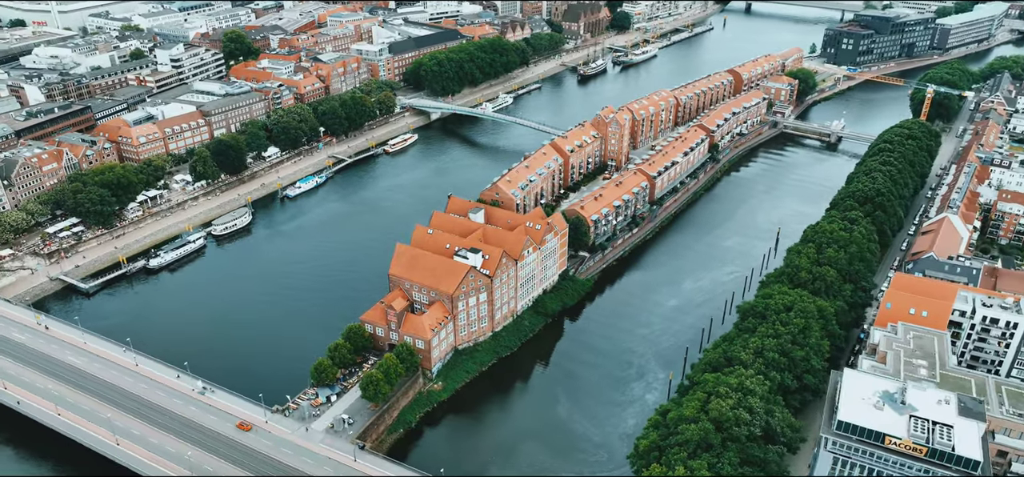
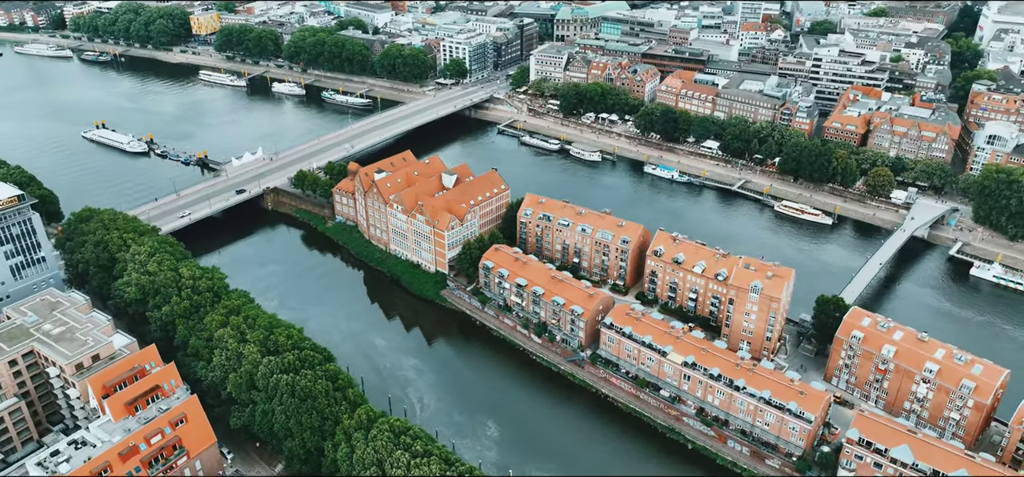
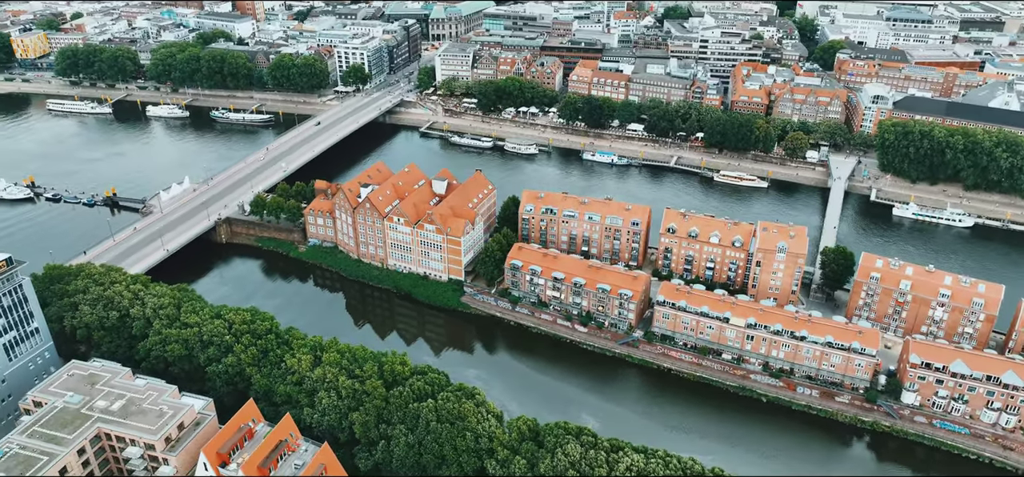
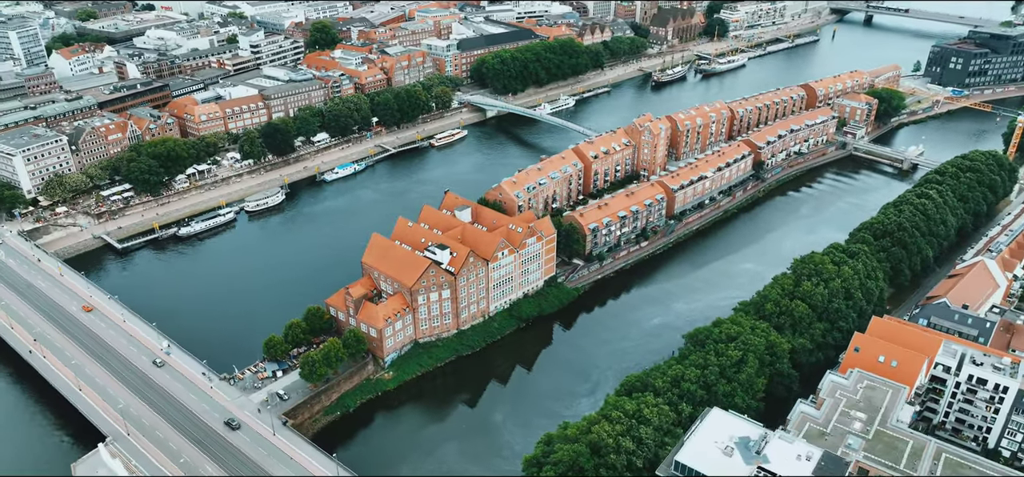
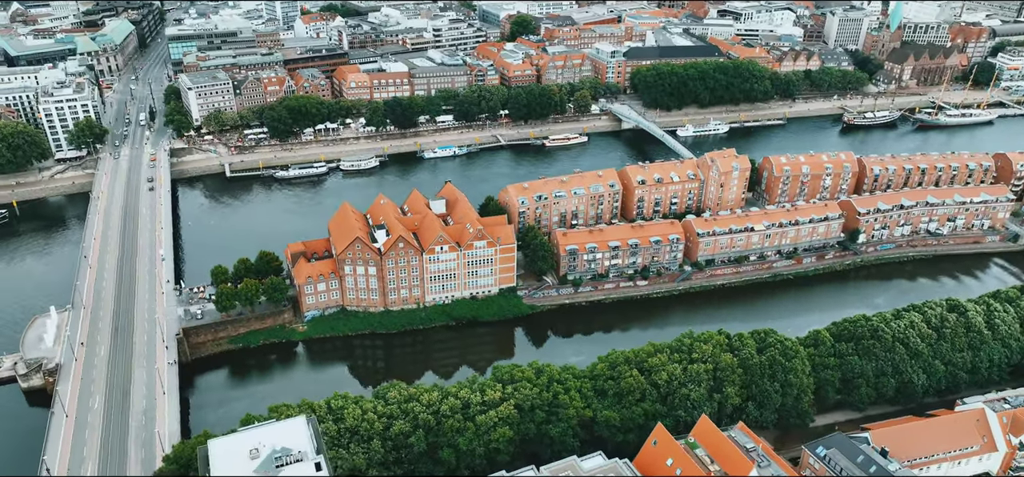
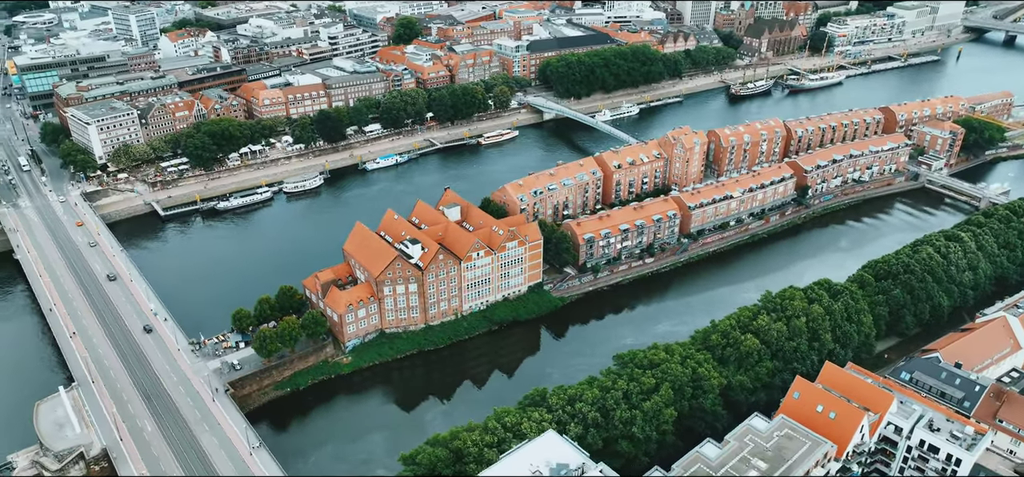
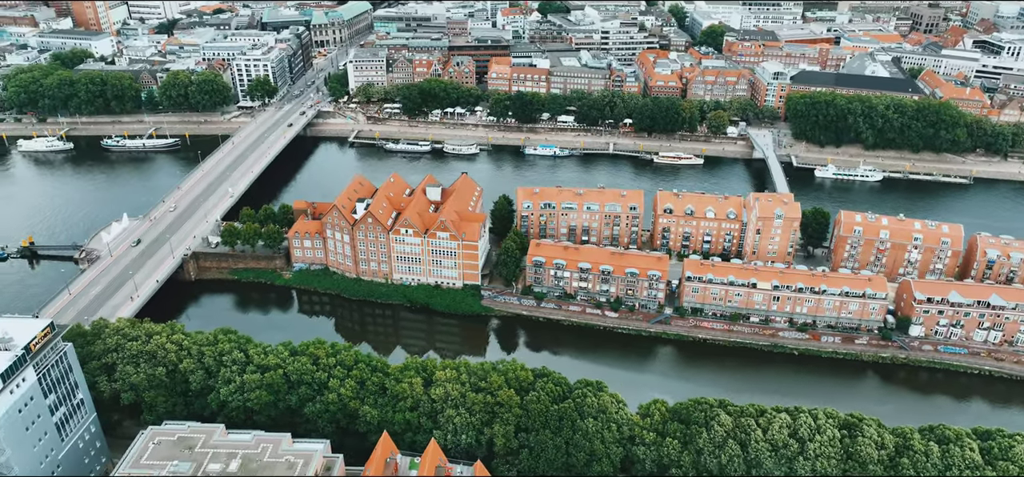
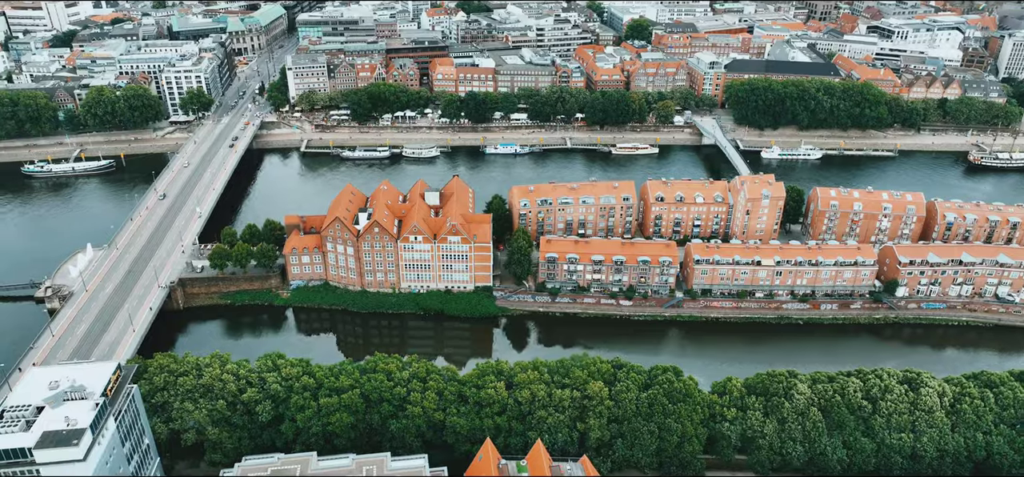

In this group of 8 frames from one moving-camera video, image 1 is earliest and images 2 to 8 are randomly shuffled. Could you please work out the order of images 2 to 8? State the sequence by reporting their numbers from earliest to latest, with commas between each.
4, 6, 5, 8, 7, 3, 2
